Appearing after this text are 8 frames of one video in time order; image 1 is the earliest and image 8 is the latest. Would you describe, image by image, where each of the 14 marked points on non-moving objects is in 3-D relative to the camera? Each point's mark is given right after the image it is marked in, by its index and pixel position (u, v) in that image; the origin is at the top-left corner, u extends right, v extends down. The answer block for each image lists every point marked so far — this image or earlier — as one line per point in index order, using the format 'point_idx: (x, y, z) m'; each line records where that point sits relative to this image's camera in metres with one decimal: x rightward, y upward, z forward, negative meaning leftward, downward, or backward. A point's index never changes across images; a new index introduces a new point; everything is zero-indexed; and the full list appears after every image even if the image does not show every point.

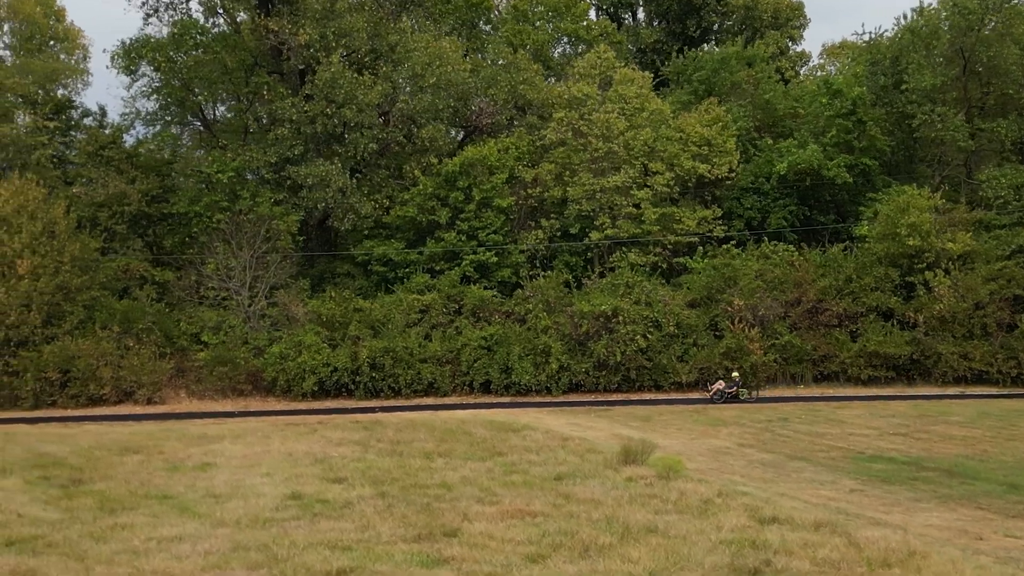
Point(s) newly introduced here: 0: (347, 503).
0: (-1.8, -2.3, +12.4) m
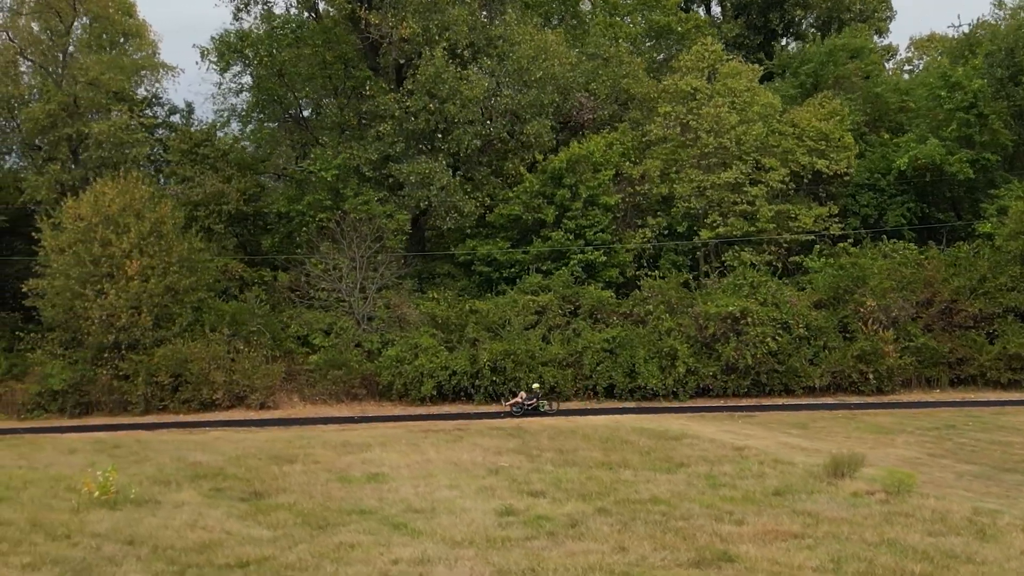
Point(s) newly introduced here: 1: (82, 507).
0: (+0.6, -2.4, +11.6) m
1: (-4.9, -2.5, +13.1) m
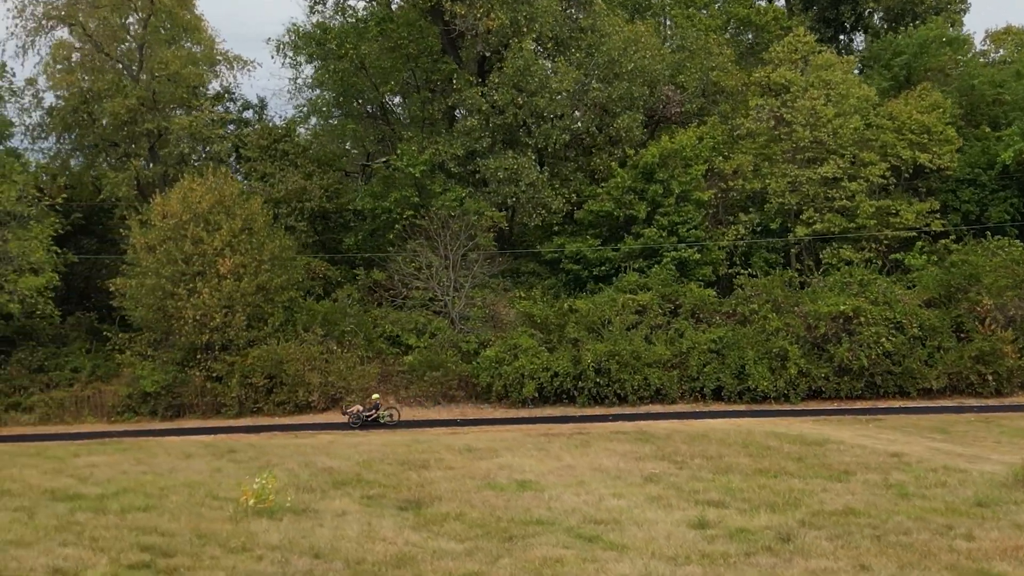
0: (+2.6, -2.3, +10.9) m
1: (-3.0, -2.5, +12.4) m
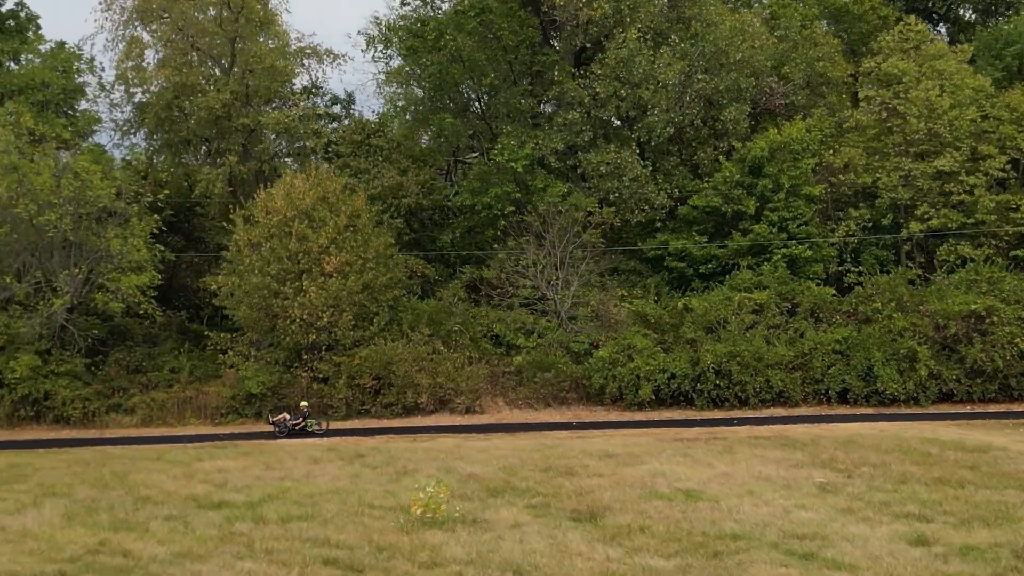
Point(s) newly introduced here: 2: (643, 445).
0: (+4.5, -2.3, +10.1) m
1: (-1.0, -2.5, +11.7) m
2: (+2.0, -2.4, +17.3) m
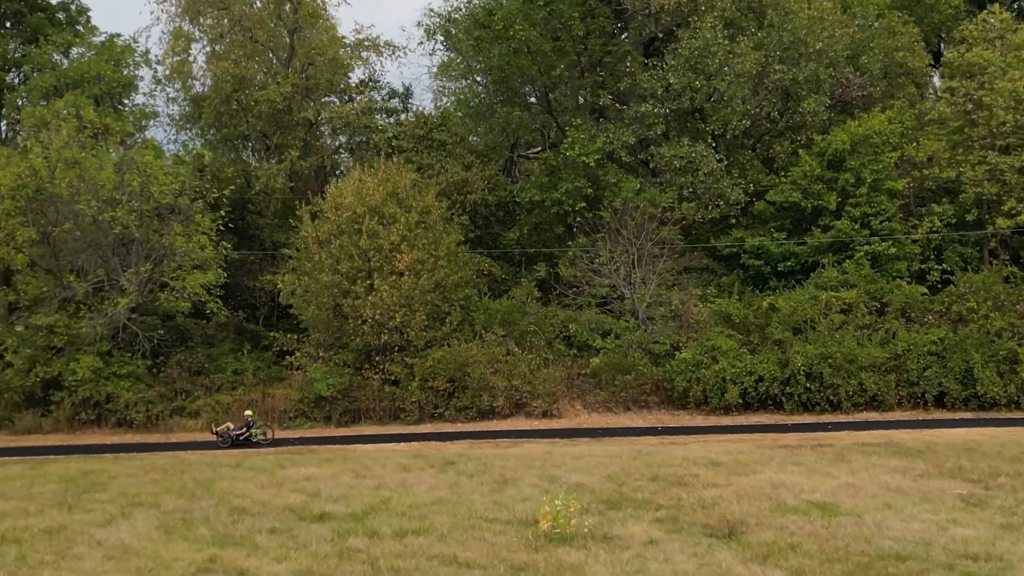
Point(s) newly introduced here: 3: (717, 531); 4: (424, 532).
0: (+5.8, -2.3, +9.1) m
1: (+0.3, -2.5, +10.9) m
2: (+3.4, -2.4, +16.4) m
3: (+2.1, -2.5, +11.6) m
4: (-0.9, -2.5, +11.8) m
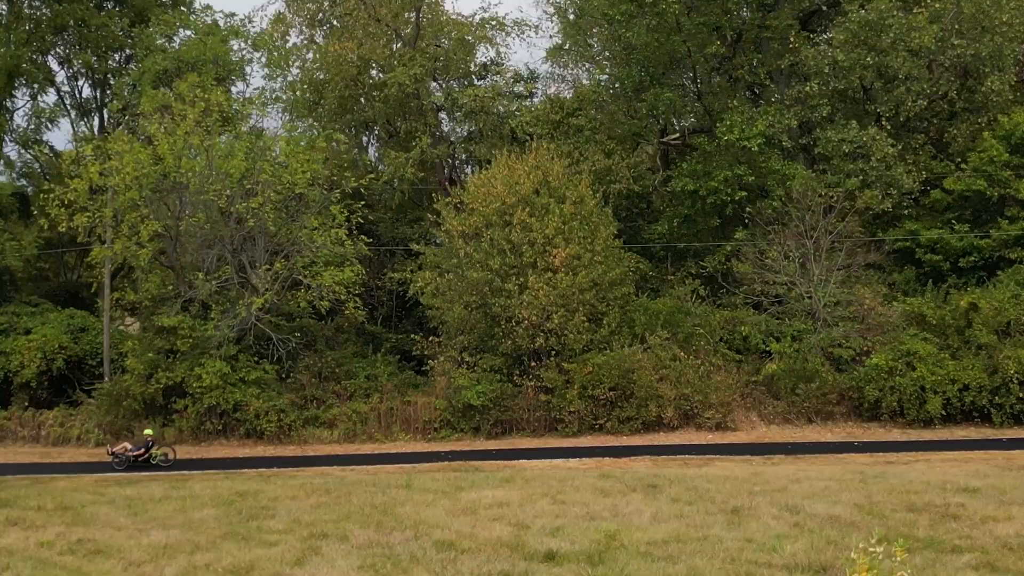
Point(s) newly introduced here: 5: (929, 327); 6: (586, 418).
0: (+8.1, -2.3, +6.9) m
1: (+2.7, -2.4, +8.8) m
2: (+6.0, -2.3, +14.2) m
3: (+4.5, -2.4, +9.4) m
4: (+1.6, -2.5, +9.7) m
5: (+7.1, -0.7, +19.5) m
6: (+1.2, -2.2, +19.0) m
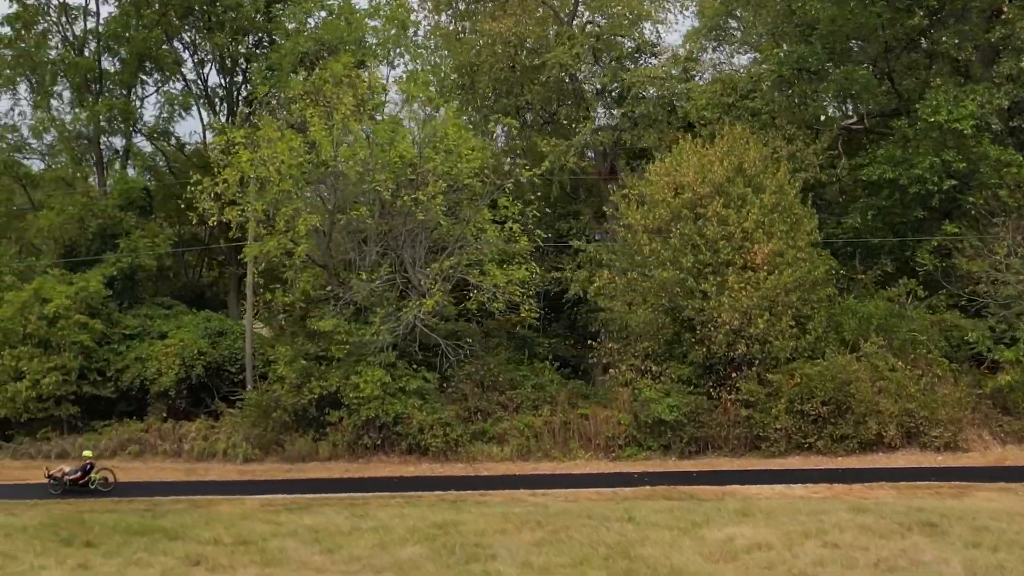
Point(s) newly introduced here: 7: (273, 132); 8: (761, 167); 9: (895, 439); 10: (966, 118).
0: (+10.4, -2.3, +4.3) m
1: (+5.1, -2.5, +6.6) m
2: (+8.7, -2.4, +11.7) m
3: (+6.9, -2.5, +7.1) m
4: (+4.0, -2.5, +7.5) m
5: (+10.1, -0.7, +17.0) m
6: (+4.2, -2.2, +16.8) m
7: (-3.7, +2.4, +17.5) m
8: (+3.9, +1.9, +18.3) m
9: (+5.6, -2.2, +16.7) m
10: (+7.7, +2.9, +19.3) m
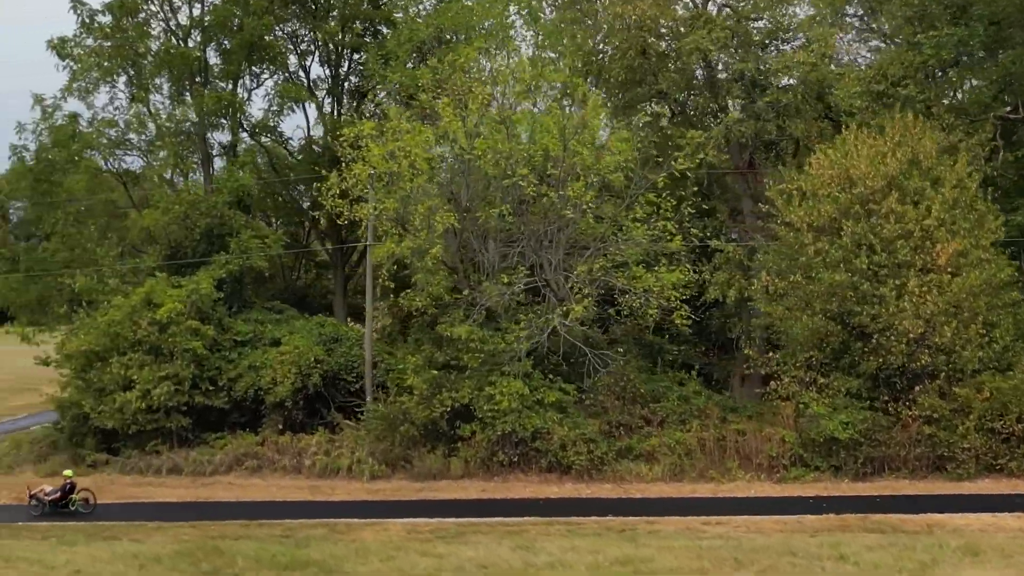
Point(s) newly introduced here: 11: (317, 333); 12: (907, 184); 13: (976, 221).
0: (+12.0, -2.4, +2.4) m
1: (+6.8, -2.5, +4.9) m
2: (+10.6, -2.4, +9.9) m
3: (+8.6, -2.5, +5.3) m
4: (+5.7, -2.6, +5.9) m
5: (+12.2, -0.7, +15.1) m
6: (+6.3, -2.2, +15.2) m
7: (-1.5, +2.3, +16.2) m
8: (+6.1, +1.9, +16.6) m
9: (+7.7, -2.2, +15.0) m
10: (+9.9, +2.8, +17.4) m
11: (-3.3, -0.8, +19.3) m
12: (+5.5, +1.5, +15.9) m
13: (+6.5, +0.9, +16.0) m
